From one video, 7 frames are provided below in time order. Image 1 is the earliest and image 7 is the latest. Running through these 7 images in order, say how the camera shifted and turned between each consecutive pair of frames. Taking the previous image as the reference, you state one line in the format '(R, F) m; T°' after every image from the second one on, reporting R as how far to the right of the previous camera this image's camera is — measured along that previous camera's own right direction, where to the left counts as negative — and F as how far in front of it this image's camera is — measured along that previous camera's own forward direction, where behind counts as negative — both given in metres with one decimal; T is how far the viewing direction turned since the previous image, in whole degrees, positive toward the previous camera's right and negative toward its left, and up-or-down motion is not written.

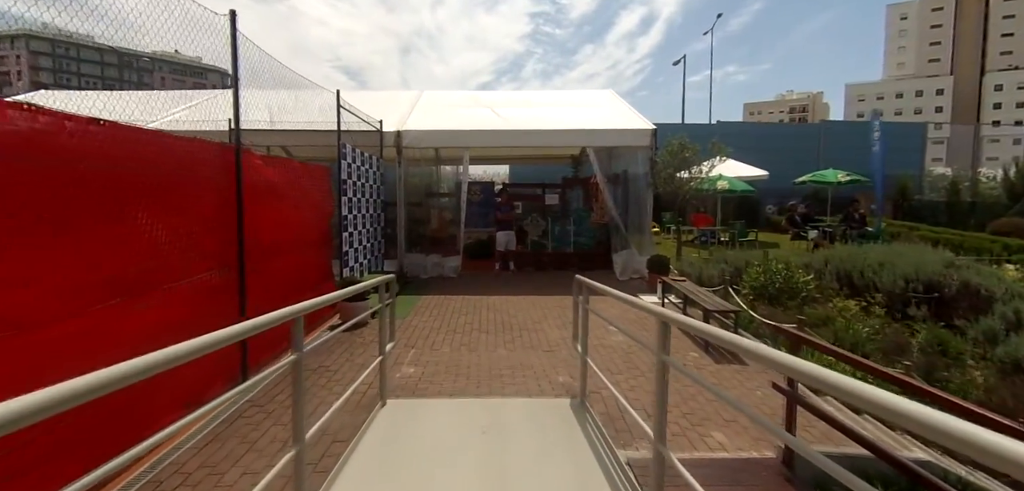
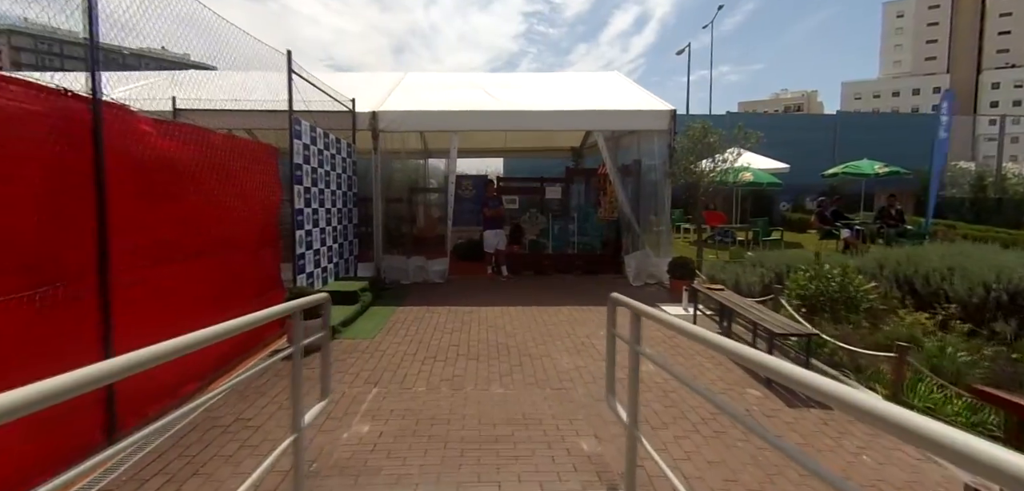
(0.0, +1.4) m; +1°
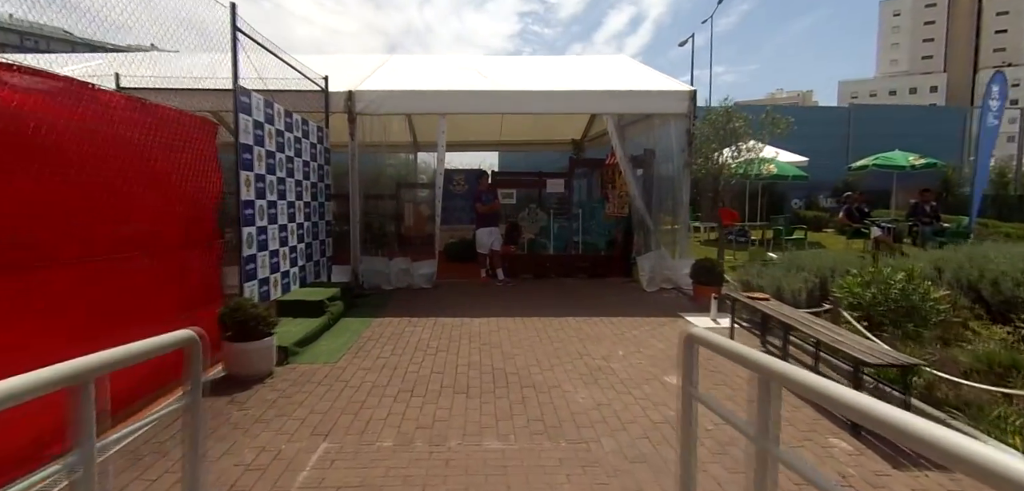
(0.0, +1.1) m; +1°
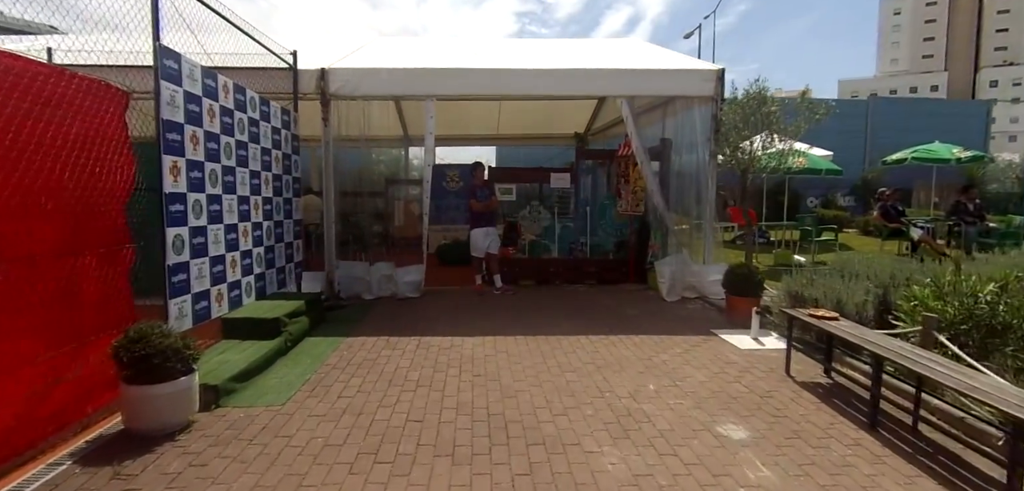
(0.0, +1.0) m; 0°
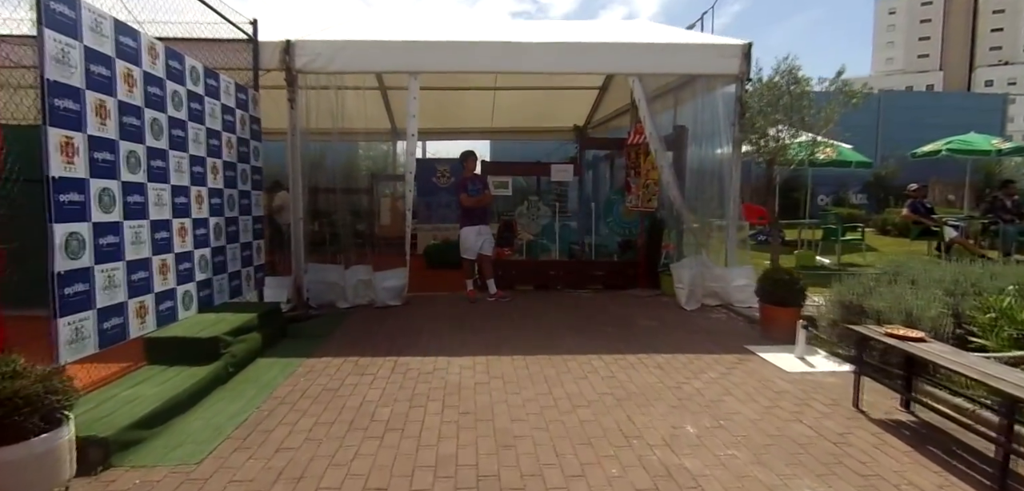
(0.0, +0.9) m; +1°
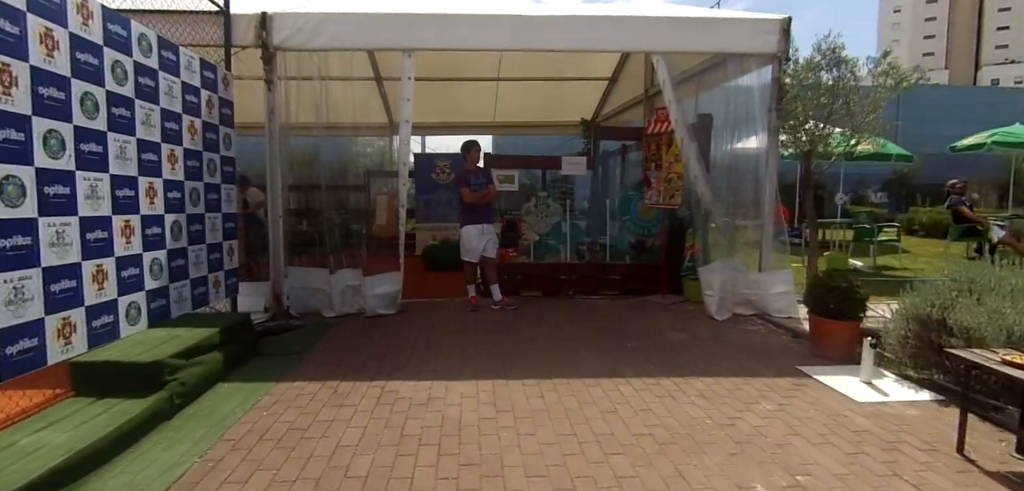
(-0.1, +0.7) m; 0°
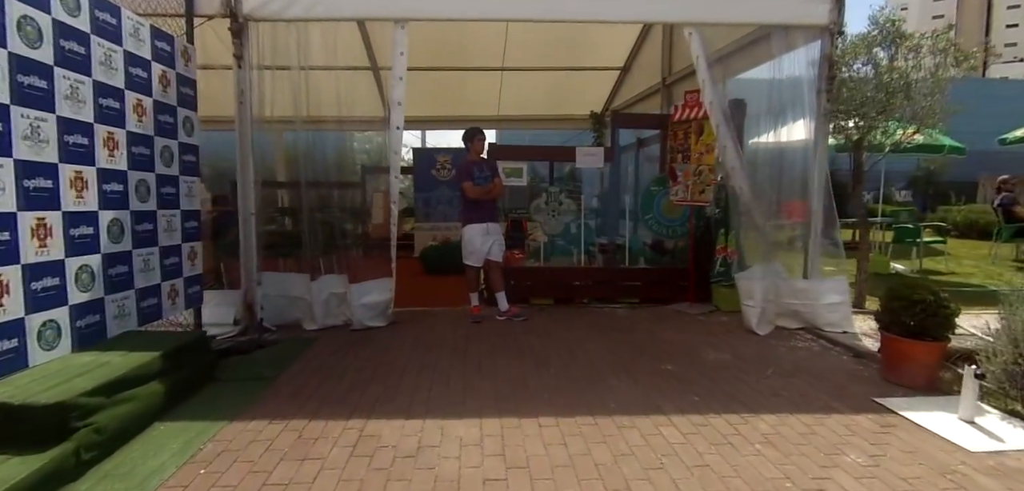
(-0.1, +0.7) m; 0°
